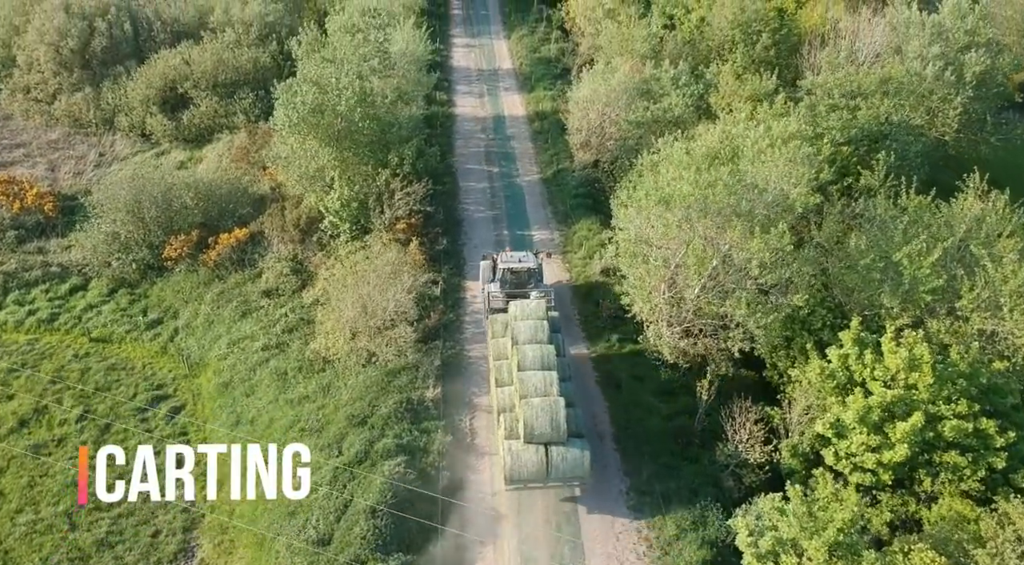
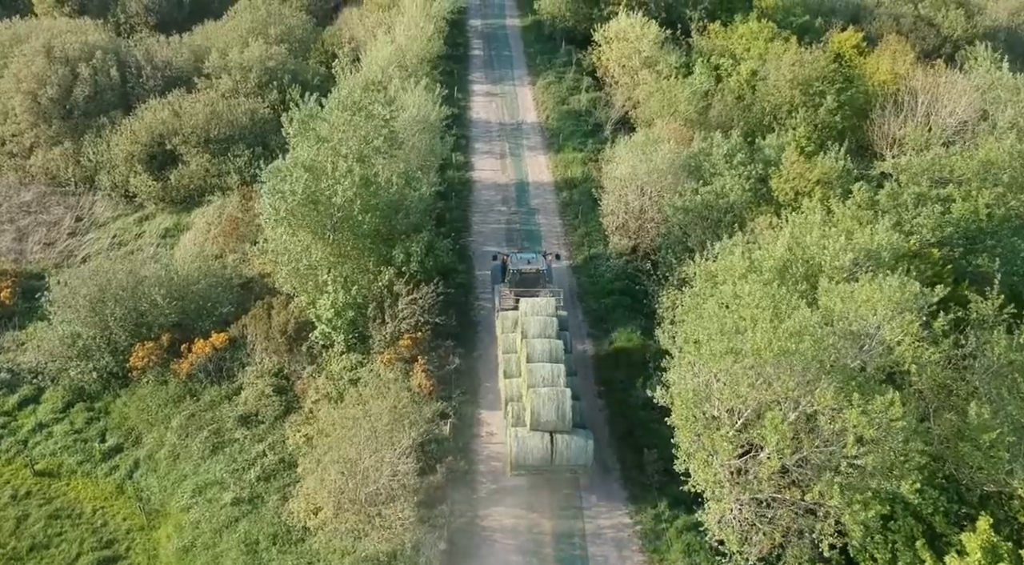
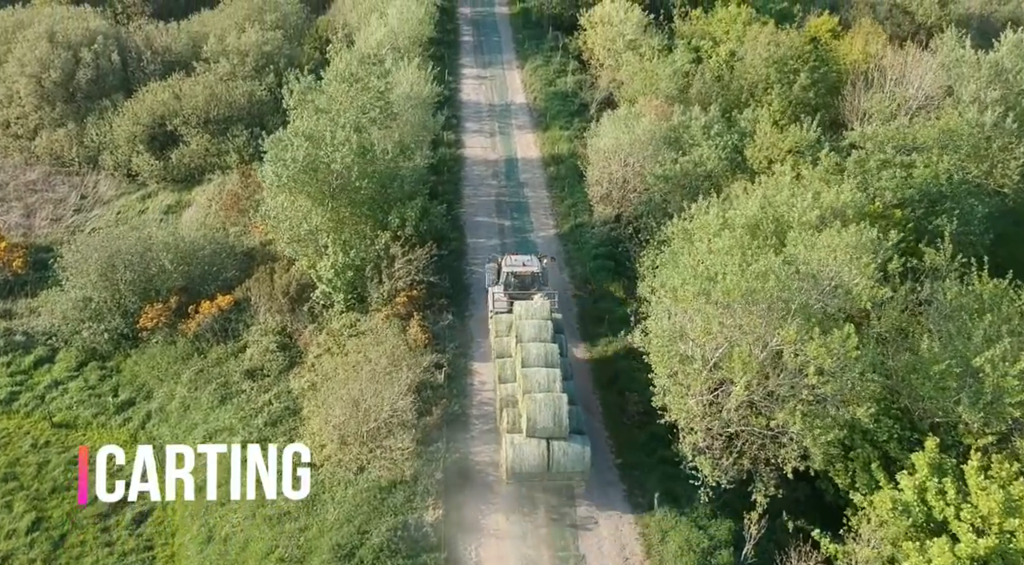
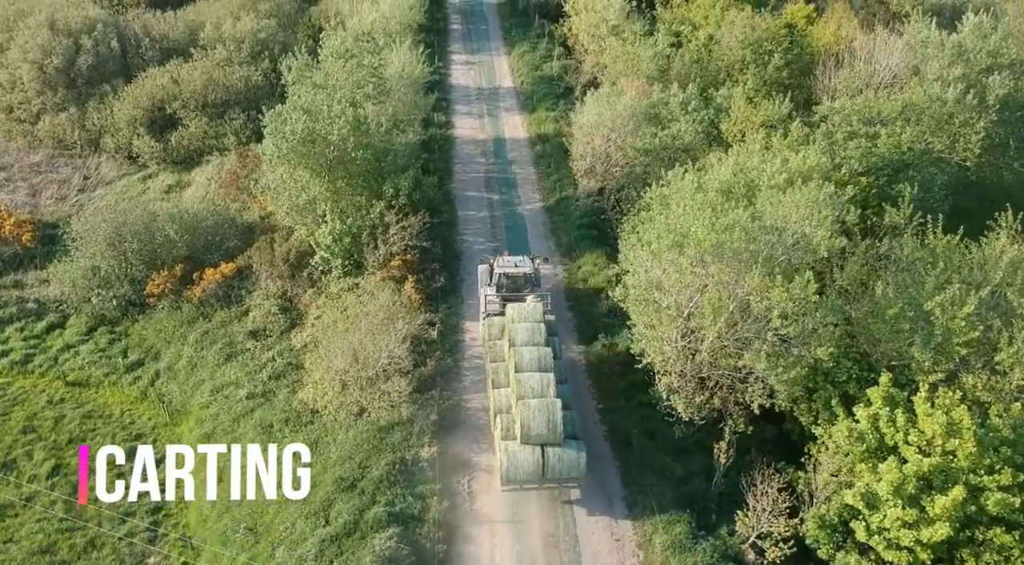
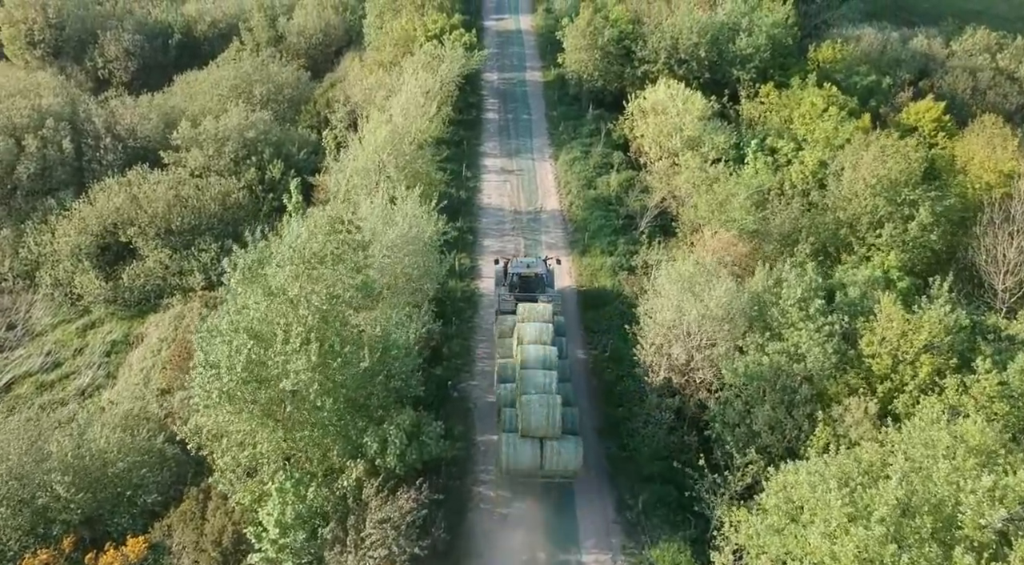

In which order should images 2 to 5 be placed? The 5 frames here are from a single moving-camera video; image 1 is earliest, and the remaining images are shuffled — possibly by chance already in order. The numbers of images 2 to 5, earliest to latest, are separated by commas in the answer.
4, 3, 2, 5
